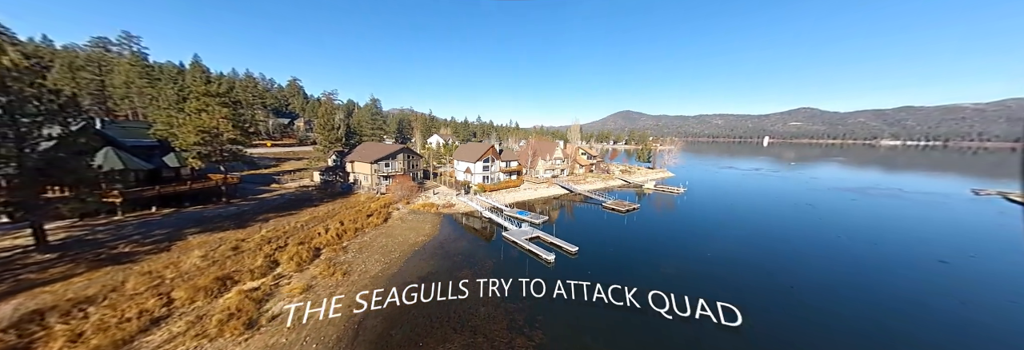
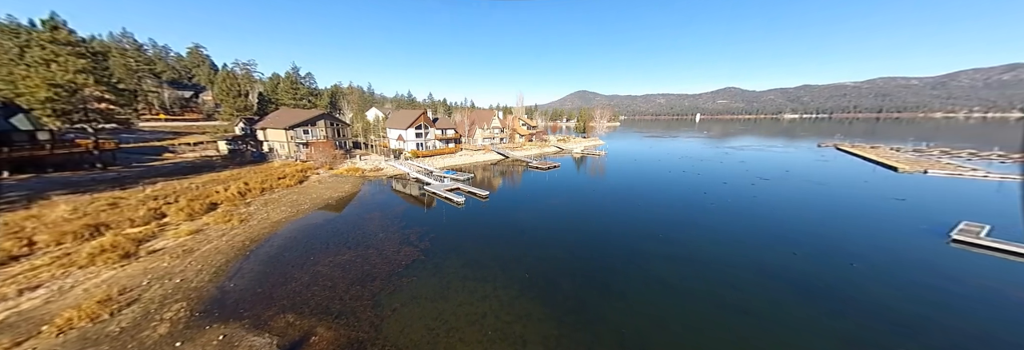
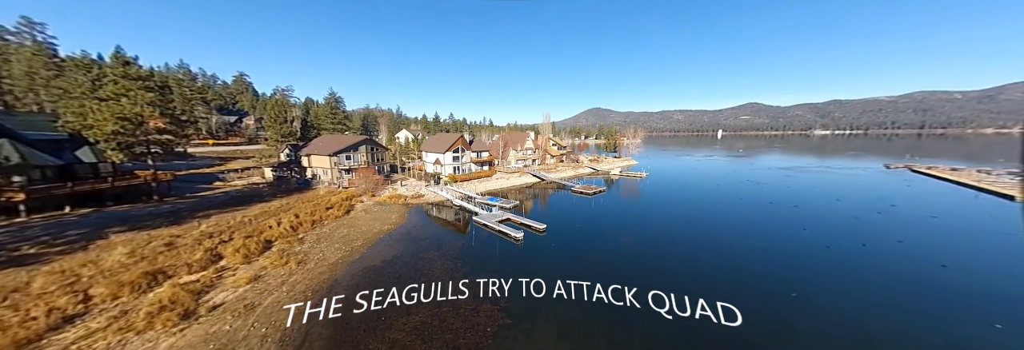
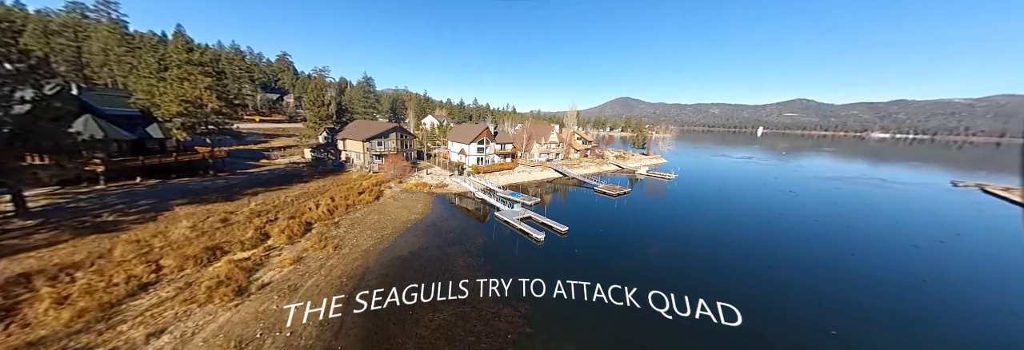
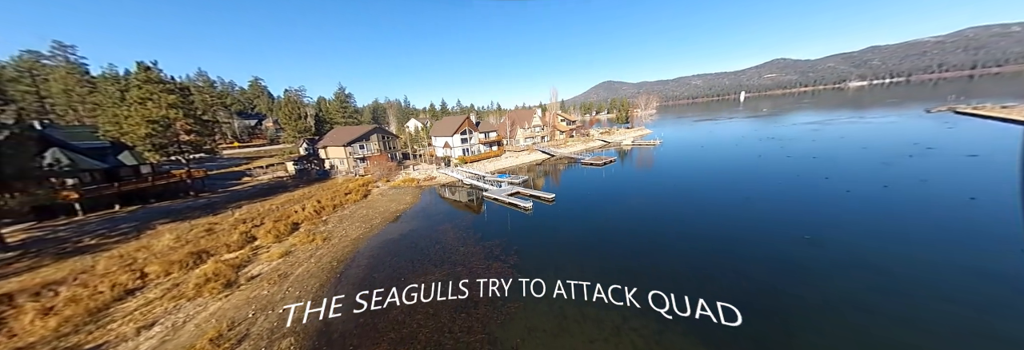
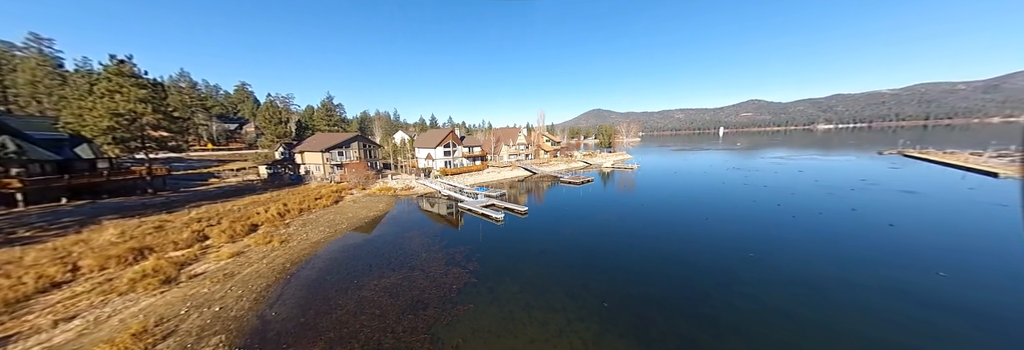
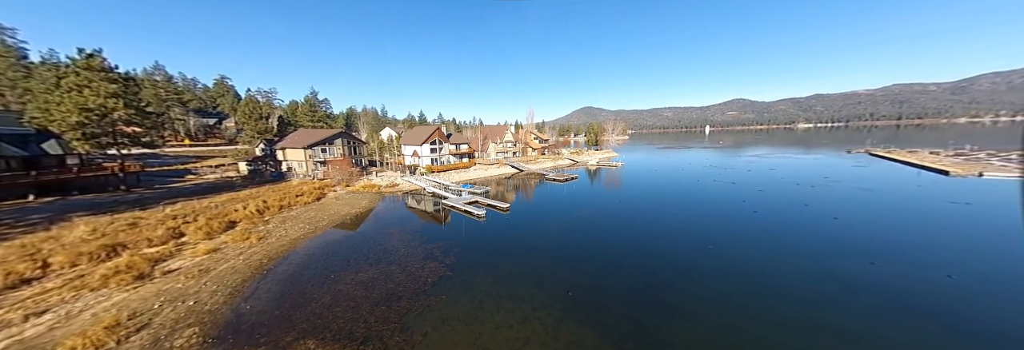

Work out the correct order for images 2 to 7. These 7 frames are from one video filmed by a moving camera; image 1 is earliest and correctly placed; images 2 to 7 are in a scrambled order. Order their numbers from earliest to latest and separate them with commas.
4, 3, 5, 6, 7, 2
